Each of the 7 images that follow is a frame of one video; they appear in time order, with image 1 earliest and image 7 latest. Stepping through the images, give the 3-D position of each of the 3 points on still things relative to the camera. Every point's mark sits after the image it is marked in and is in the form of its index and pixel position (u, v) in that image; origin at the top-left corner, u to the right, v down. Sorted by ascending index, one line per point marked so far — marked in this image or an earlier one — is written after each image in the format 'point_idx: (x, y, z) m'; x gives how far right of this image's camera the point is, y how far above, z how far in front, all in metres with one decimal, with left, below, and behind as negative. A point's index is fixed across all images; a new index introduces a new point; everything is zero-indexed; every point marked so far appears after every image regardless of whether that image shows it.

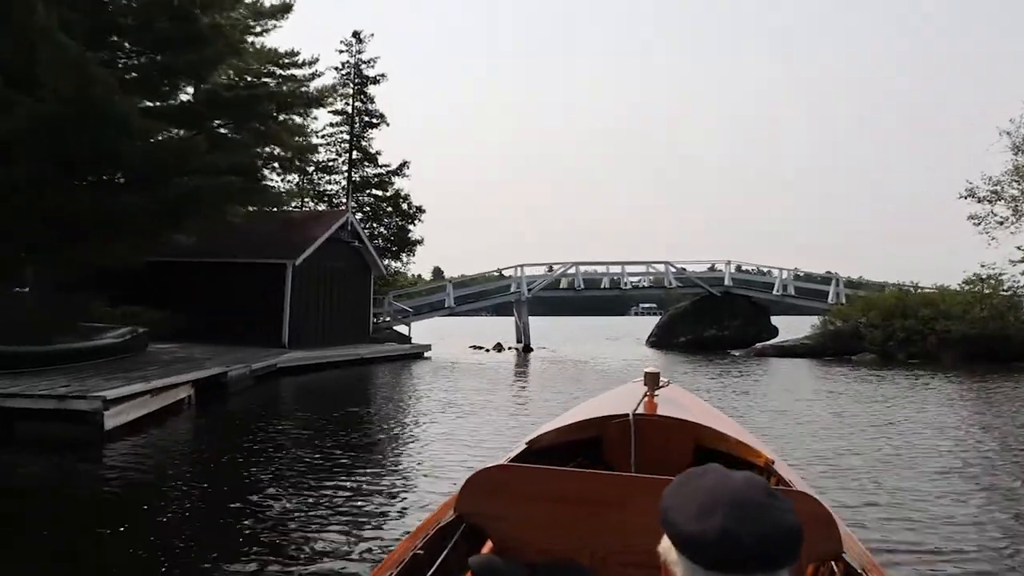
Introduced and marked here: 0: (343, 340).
0: (-4.2, -1.3, +19.9) m
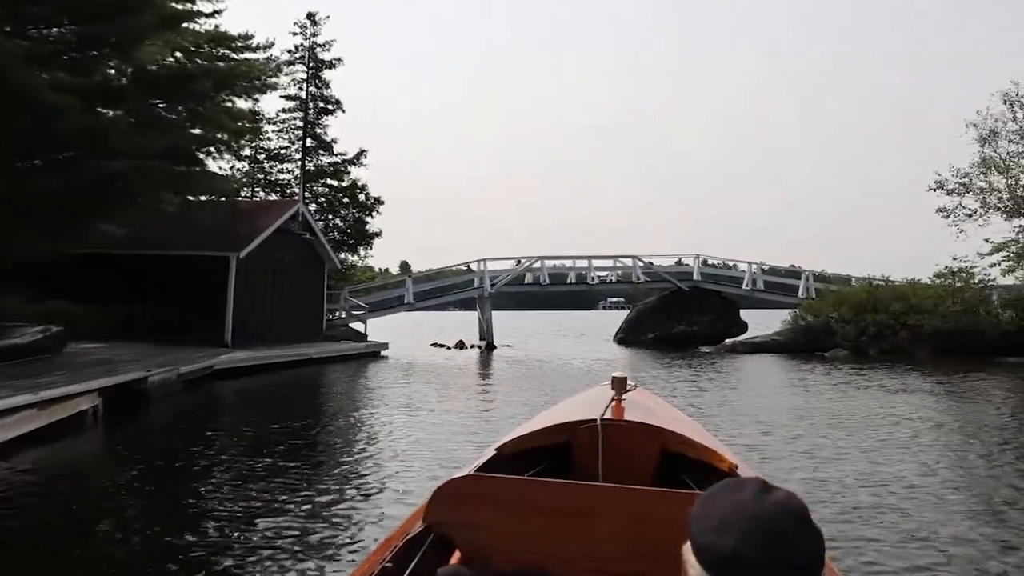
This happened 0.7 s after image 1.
0: (-5.1, -1.2, +18.9) m
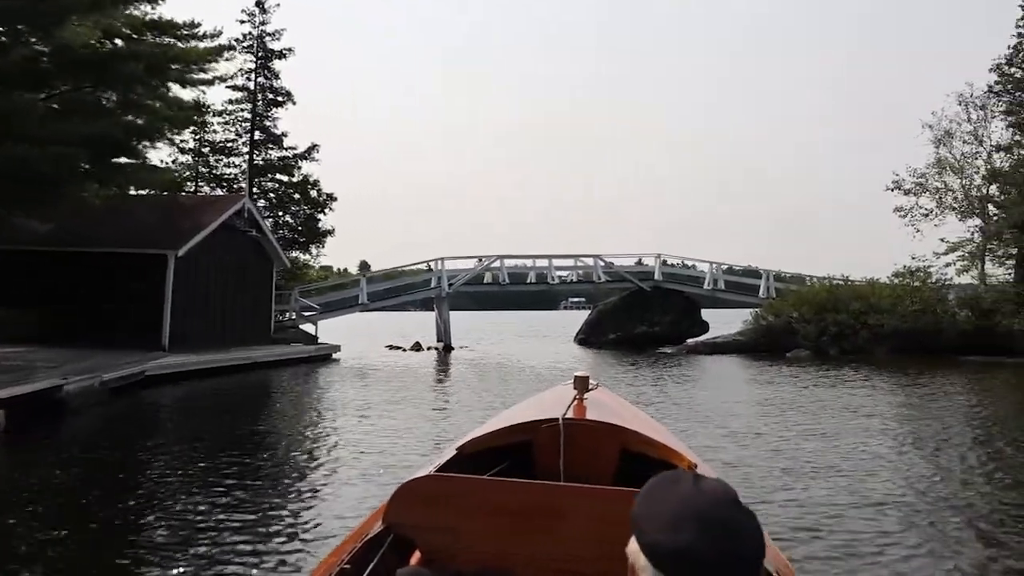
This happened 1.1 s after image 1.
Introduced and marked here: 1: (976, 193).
0: (-6.0, -1.2, +18.1) m
1: (+10.9, +2.2, +19.3) m
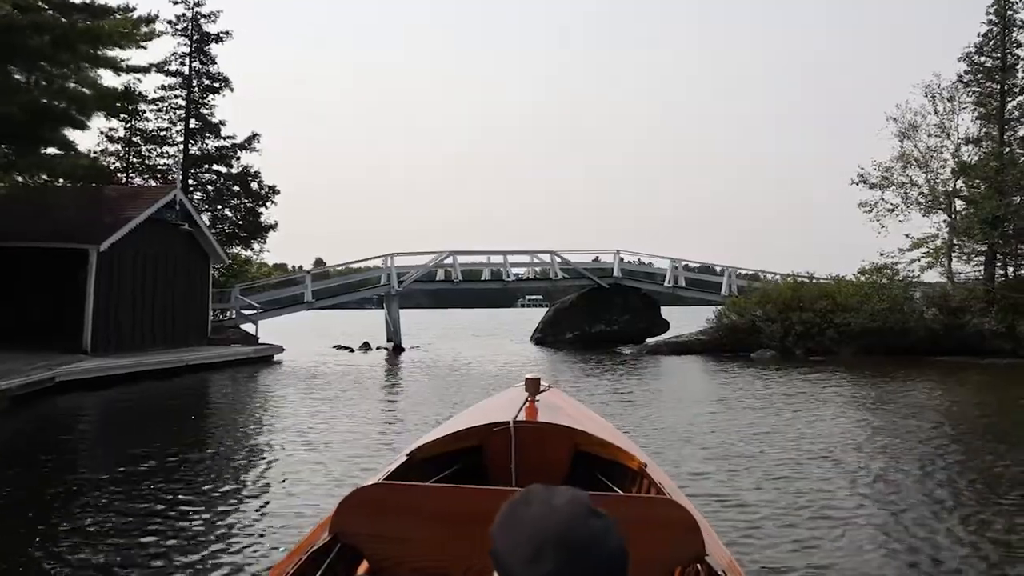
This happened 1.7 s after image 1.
0: (-7.0, -1.1, +16.8) m
1: (+9.8, +2.3, +19.0) m
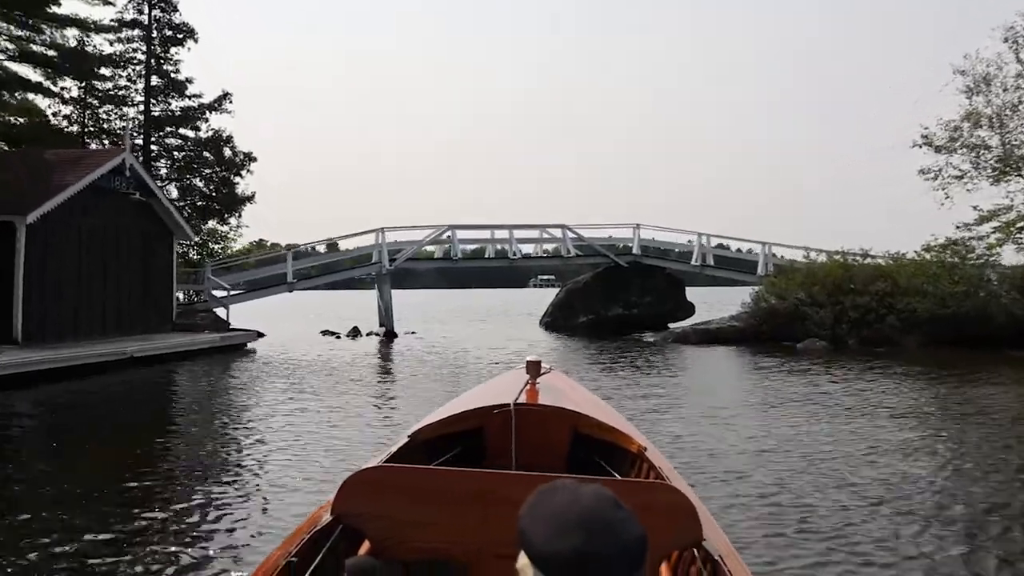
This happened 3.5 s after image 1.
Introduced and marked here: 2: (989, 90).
0: (-6.8, -0.8, +14.6) m
1: (+10.0, +2.7, +16.4) m
2: (+9.8, +4.1, +17.2) m
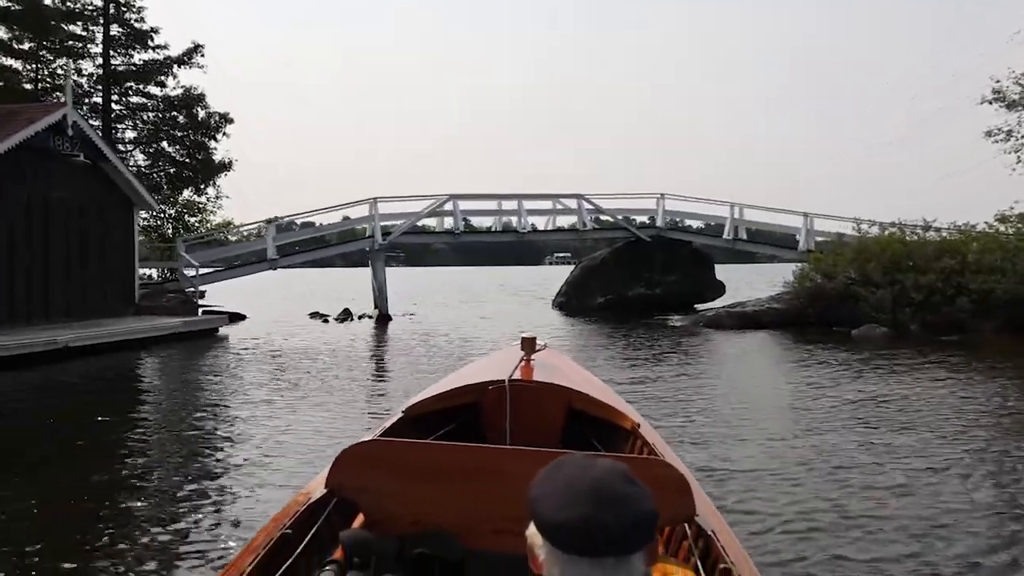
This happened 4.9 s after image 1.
0: (-6.8, -0.4, +12.8) m
1: (+10.1, +3.1, +14.2) m
2: (+10.0, +4.5, +14.9) m
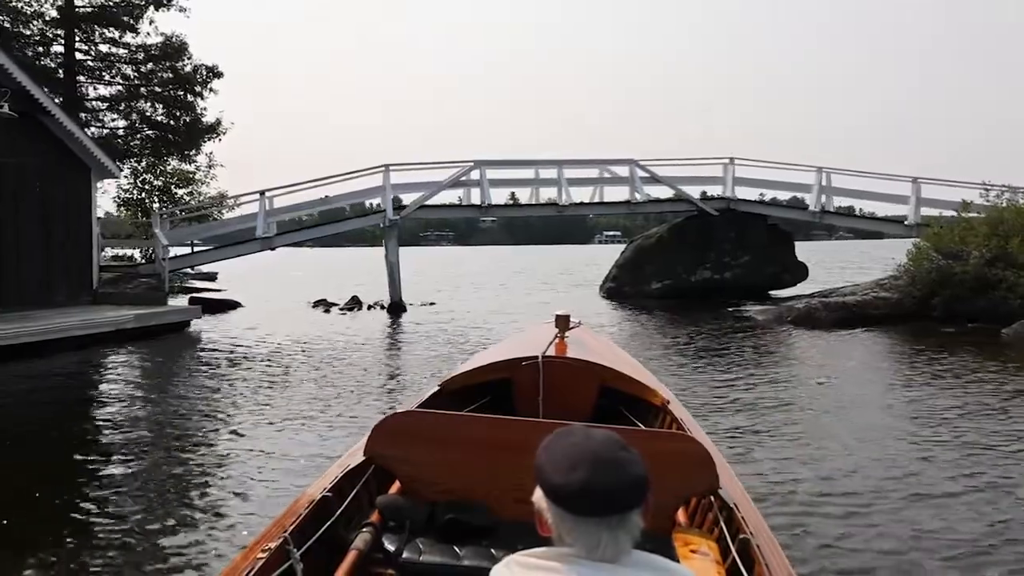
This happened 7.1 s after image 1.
0: (-6.3, -0.2, +10.5) m
1: (+10.6, +3.3, +10.8) m
2: (+10.5, +4.7, +11.5) m
